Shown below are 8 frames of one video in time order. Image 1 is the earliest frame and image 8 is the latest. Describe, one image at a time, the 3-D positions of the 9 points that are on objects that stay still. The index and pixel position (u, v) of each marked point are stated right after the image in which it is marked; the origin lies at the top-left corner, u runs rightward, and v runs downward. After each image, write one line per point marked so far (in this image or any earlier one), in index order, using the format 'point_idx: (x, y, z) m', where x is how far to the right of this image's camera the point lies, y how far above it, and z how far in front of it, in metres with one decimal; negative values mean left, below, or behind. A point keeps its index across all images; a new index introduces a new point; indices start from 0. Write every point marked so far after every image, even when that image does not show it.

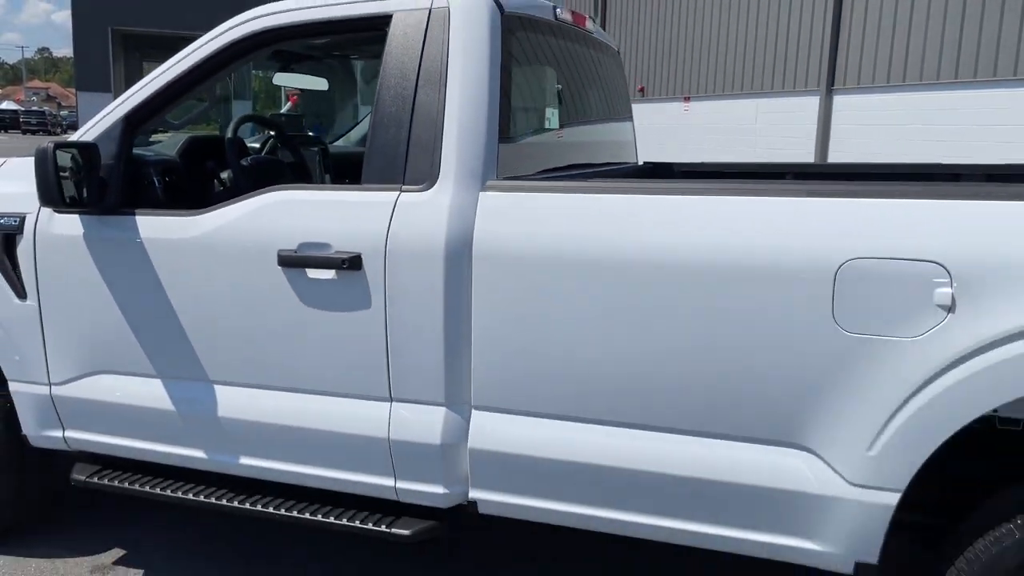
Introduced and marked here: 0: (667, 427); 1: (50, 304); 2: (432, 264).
0: (+0.4, -0.4, +2.6) m
1: (-1.7, -0.1, +3.3) m
2: (-0.2, +0.1, +2.7) m
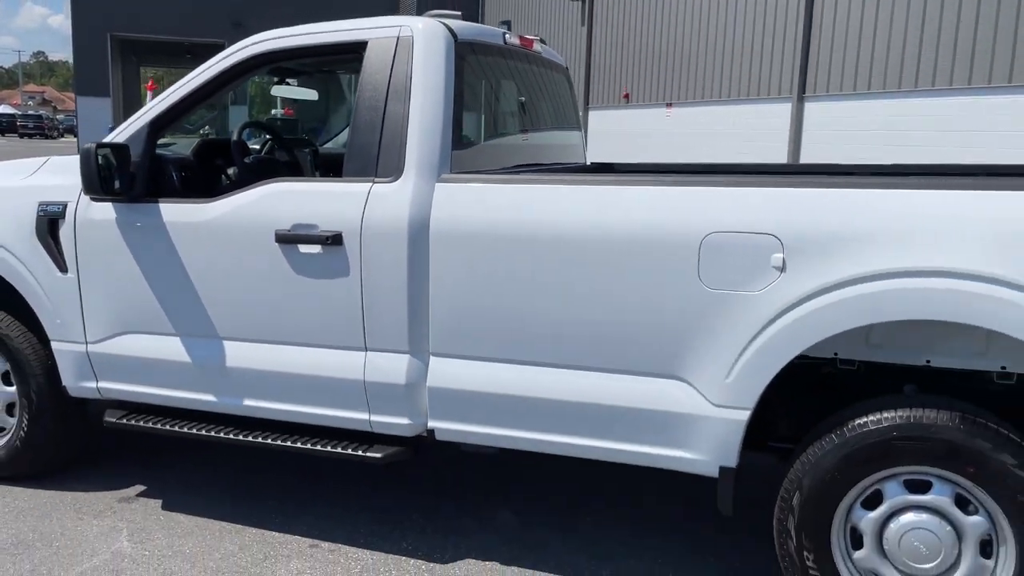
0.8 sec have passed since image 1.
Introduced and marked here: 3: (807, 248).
0: (+0.2, -0.3, +3.3) m
1: (-1.9, +0.1, +4.0) m
2: (-0.4, +0.2, +3.4) m
3: (+1.0, +0.1, +2.9) m
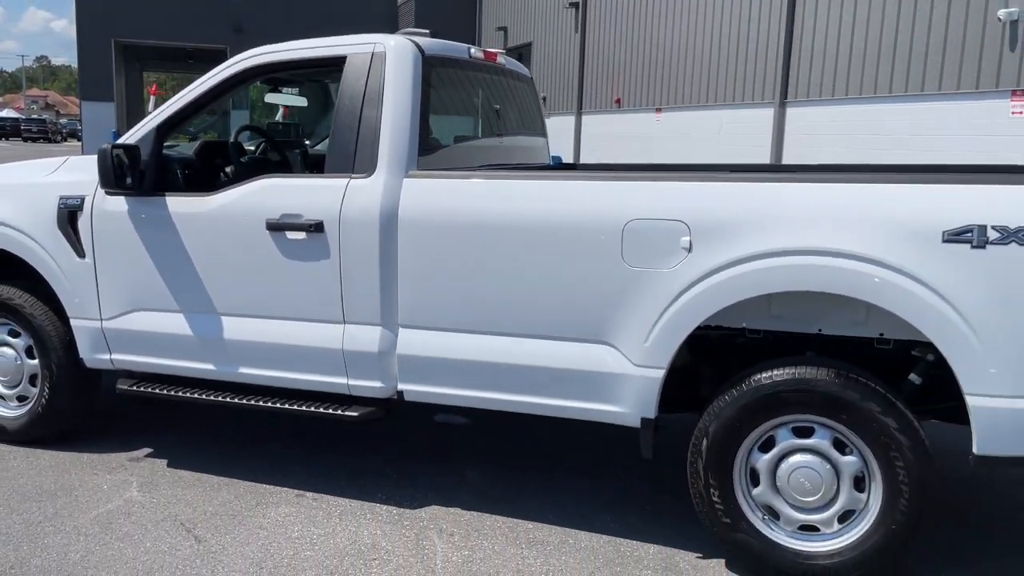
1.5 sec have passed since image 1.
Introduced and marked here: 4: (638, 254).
0: (+0.1, -0.2, +3.8) m
1: (-2.1, +0.1, +4.6) m
2: (-0.6, +0.3, +4.0) m
3: (+0.8, +0.2, +3.5) m
4: (+0.5, +0.1, +3.6) m
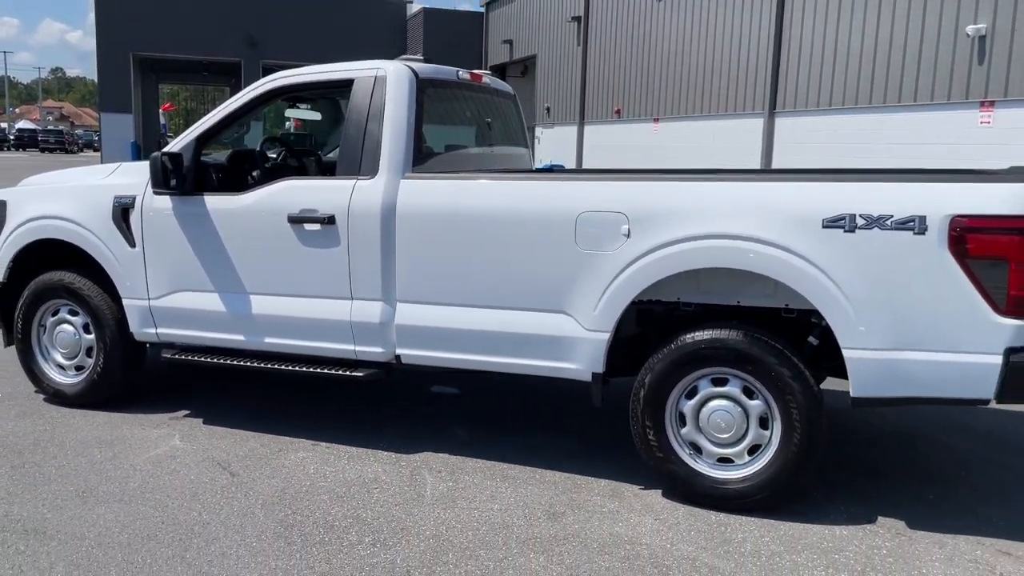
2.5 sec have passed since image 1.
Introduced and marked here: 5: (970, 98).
0: (-0.1, -0.1, +4.7) m
1: (-2.2, +0.2, +5.5) m
2: (-0.7, +0.4, +4.9) m
3: (+0.6, +0.3, +4.4) m
4: (+0.4, +0.2, +4.5) m
5: (+7.0, +2.9, +13.8) m
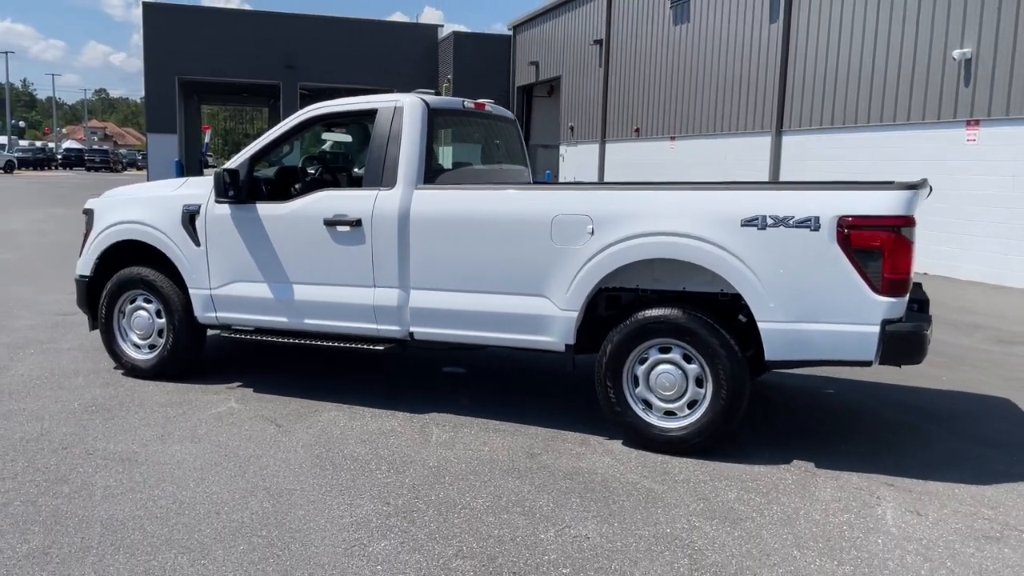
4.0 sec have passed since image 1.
0: (-0.1, 0.0, +5.9) m
1: (-2.2, +0.3, +6.7) m
2: (-0.8, +0.5, +6.1) m
3: (+0.6, +0.4, +5.5) m
4: (+0.3, +0.3, +5.6) m
5: (+7.3, +2.8, +14.7) m
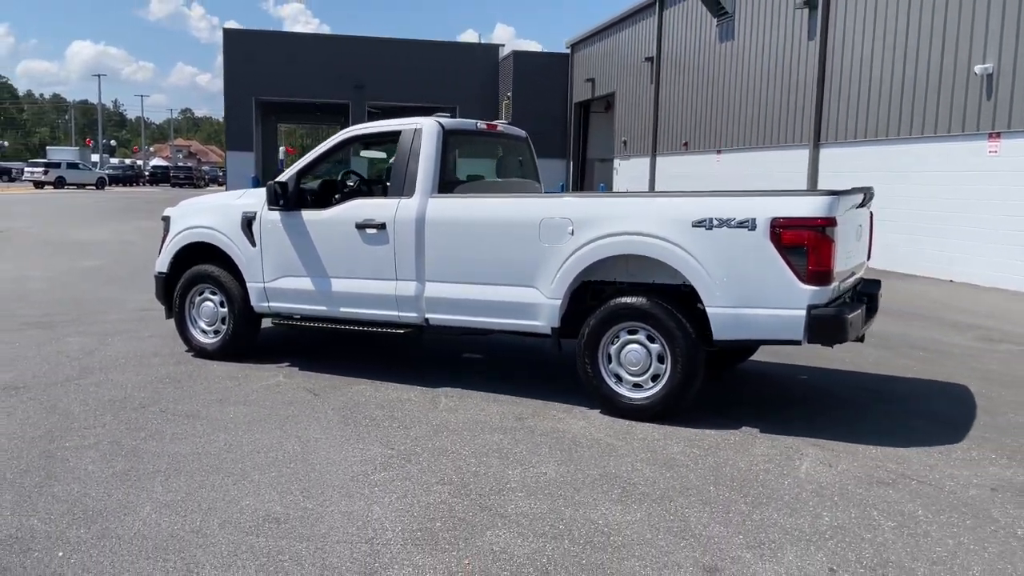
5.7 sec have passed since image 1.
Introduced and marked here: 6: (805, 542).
0: (-0.2, 0.0, +7.0) m
1: (-2.2, +0.4, +8.0) m
2: (-0.8, +0.5, +7.2) m
3: (+0.5, +0.5, +6.6) m
4: (+0.3, +0.4, +6.7) m
5: (+7.9, +2.7, +15.3) m
6: (+1.4, -1.2, +4.4) m
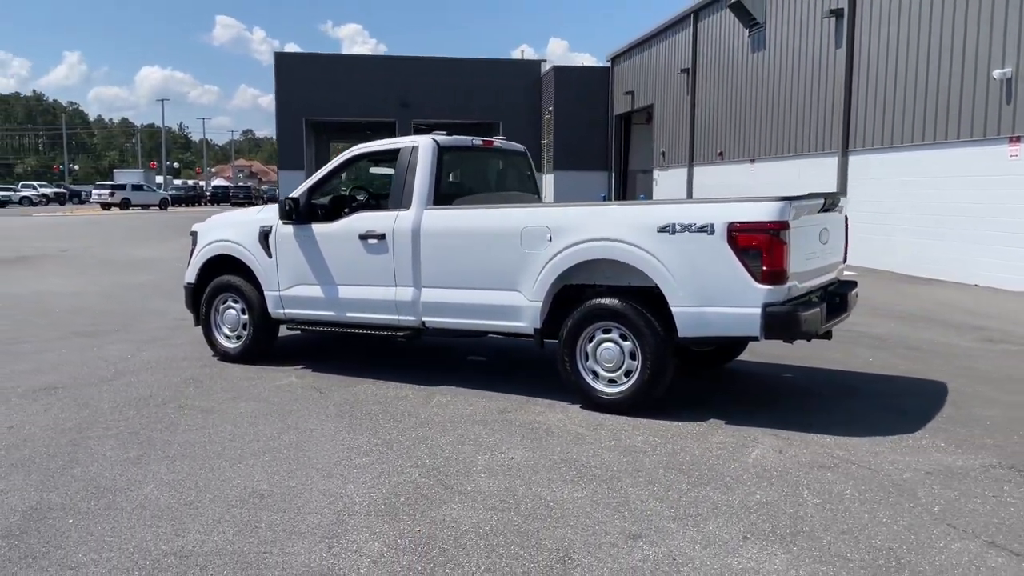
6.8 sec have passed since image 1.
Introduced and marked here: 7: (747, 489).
0: (-0.3, 0.0, +7.5) m
1: (-2.2, +0.3, +8.7) m
2: (-0.9, +0.5, +7.8) m
3: (+0.4, +0.4, +7.1) m
4: (+0.1, +0.4, +7.2) m
5: (+8.3, +2.6, +15.3) m
6: (+1.2, -1.2, +4.8) m
7: (+1.4, -1.2, +5.2) m
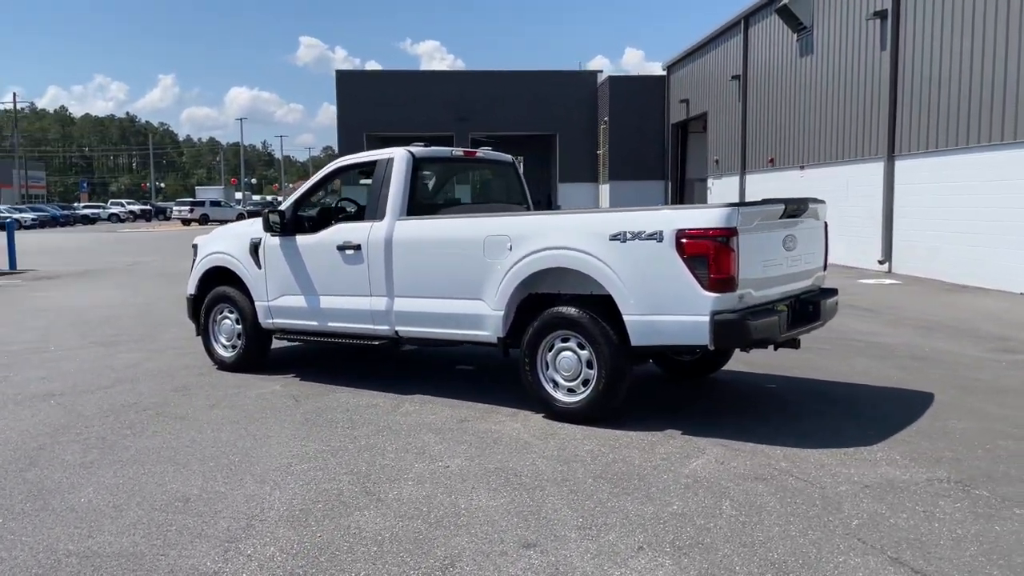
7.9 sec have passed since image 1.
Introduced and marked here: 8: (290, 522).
0: (-0.5, -0.1, +7.6) m
1: (-2.4, +0.2, +8.9) m
2: (-1.2, +0.4, +7.9) m
3: (0.0, +0.4, +7.1) m
4: (-0.2, +0.3, +7.2) m
5: (+8.7, +2.5, +14.6) m
6: (+0.6, -1.2, +4.7) m
7: (+0.9, -1.2, +5.1) m
8: (-1.2, -1.3, +4.9) m
